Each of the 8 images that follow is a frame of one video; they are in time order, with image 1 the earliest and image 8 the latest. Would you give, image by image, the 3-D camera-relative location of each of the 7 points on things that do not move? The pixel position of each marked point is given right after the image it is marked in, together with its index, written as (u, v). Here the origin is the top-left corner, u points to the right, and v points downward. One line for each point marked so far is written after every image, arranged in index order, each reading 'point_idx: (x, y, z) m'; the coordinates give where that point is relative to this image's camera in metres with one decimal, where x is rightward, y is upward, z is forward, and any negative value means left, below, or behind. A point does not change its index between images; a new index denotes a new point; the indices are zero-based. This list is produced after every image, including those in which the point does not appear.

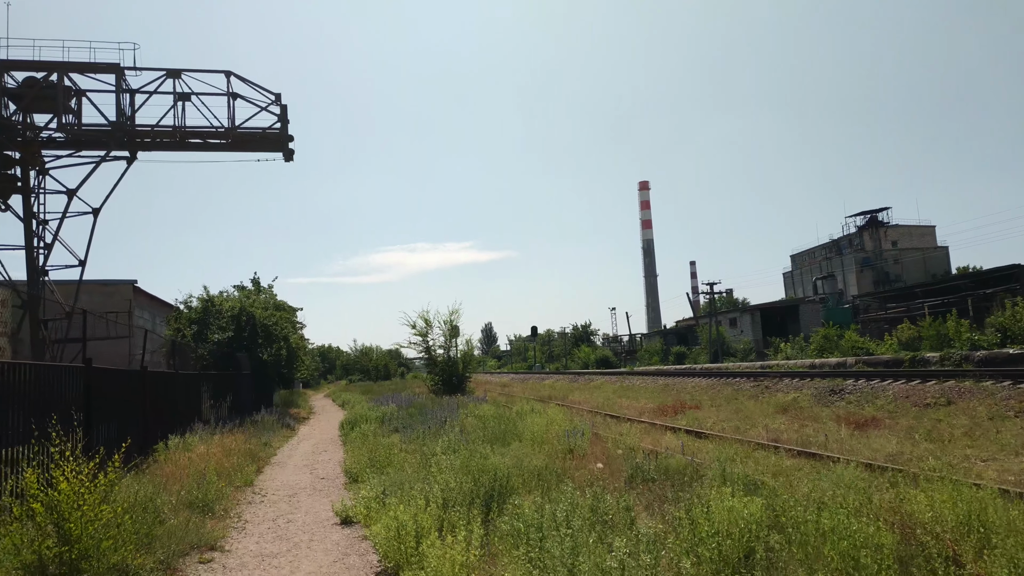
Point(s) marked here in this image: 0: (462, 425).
0: (-1.1, -3.2, +14.2) m
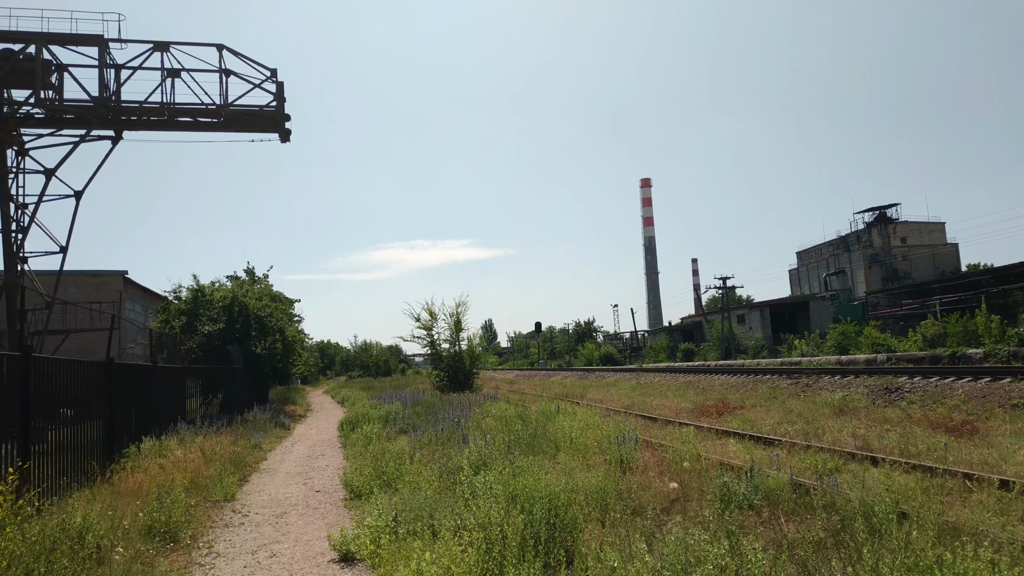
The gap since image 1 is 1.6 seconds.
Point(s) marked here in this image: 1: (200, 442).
0: (-0.6, -2.8, +12.2) m
1: (-6.4, -3.2, +13.1) m
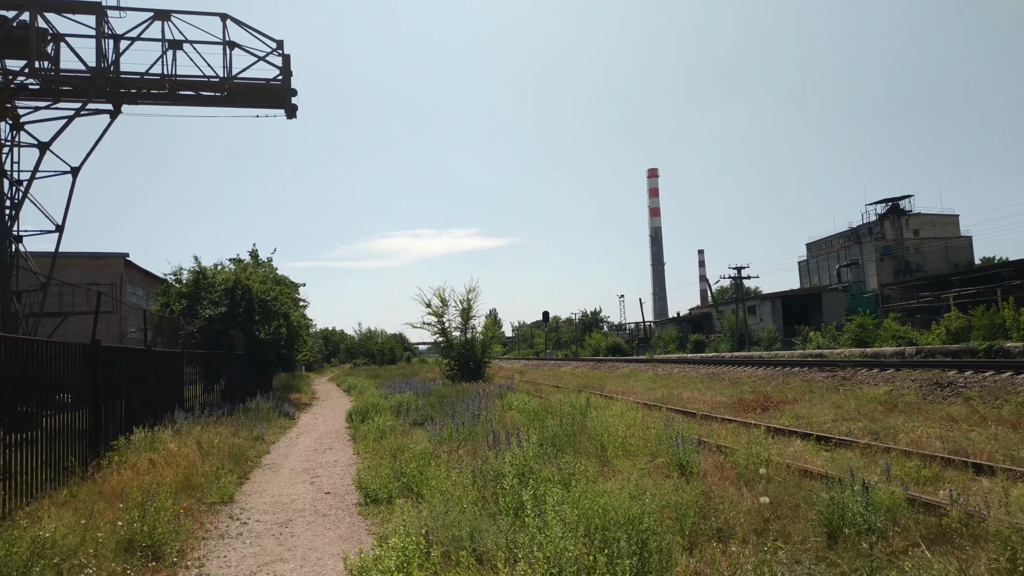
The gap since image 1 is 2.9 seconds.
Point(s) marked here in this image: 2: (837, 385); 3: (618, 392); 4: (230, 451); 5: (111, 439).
0: (-0.1, -2.4, +11.1) m
1: (-5.9, -2.8, +12.0) m
2: (+9.3, -2.8, +18.1) m
3: (+3.2, -3.1, +19.1) m
4: (-4.9, -2.8, +11.0) m
5: (-6.7, -2.5, +10.5) m
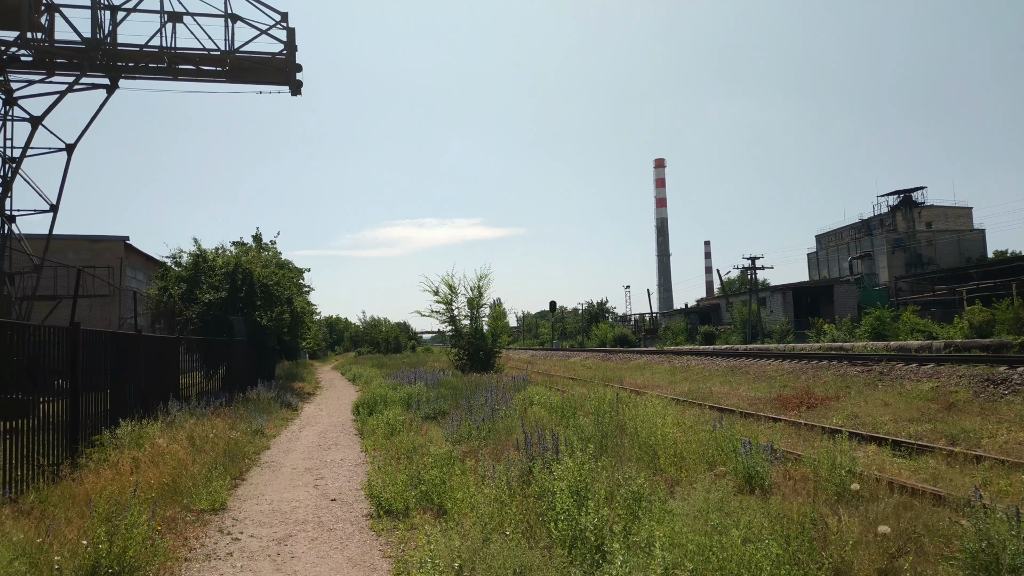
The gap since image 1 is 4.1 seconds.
0: (+0.3, -2.1, +10.0) m
1: (-5.5, -2.4, +10.9) m
2: (+9.7, -2.5, +16.9) m
3: (+3.7, -2.8, +18.0) m
4: (-4.5, -2.5, +10.0) m
5: (-6.3, -2.2, +9.5) m
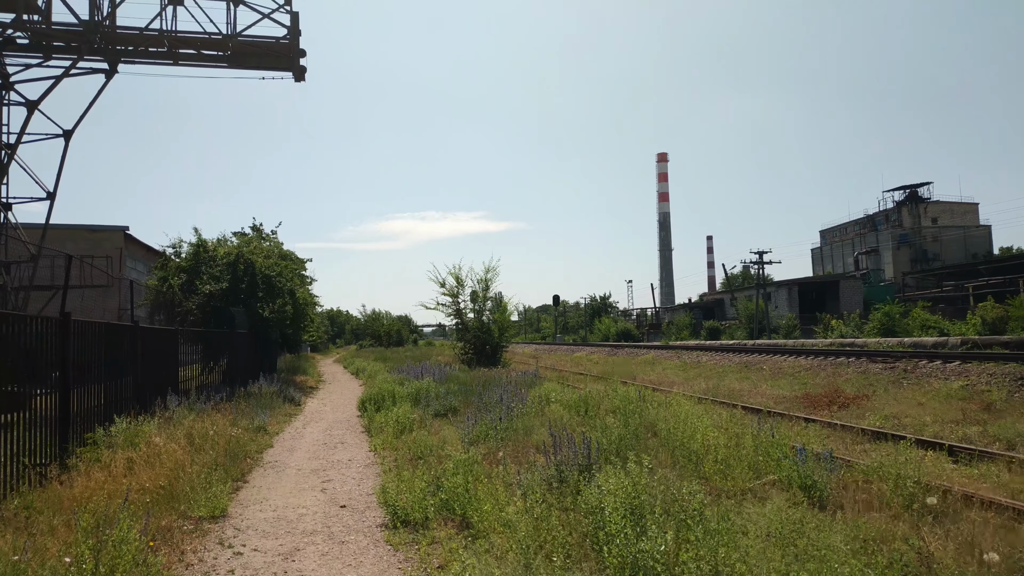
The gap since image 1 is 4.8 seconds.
0: (+0.6, -2.0, +9.4) m
1: (-5.3, -2.2, +10.3) m
2: (+10.0, -2.3, +16.3) m
3: (+3.9, -2.6, +17.4) m
4: (-4.2, -2.3, +9.4) m
5: (-6.0, -2.0, +8.9) m
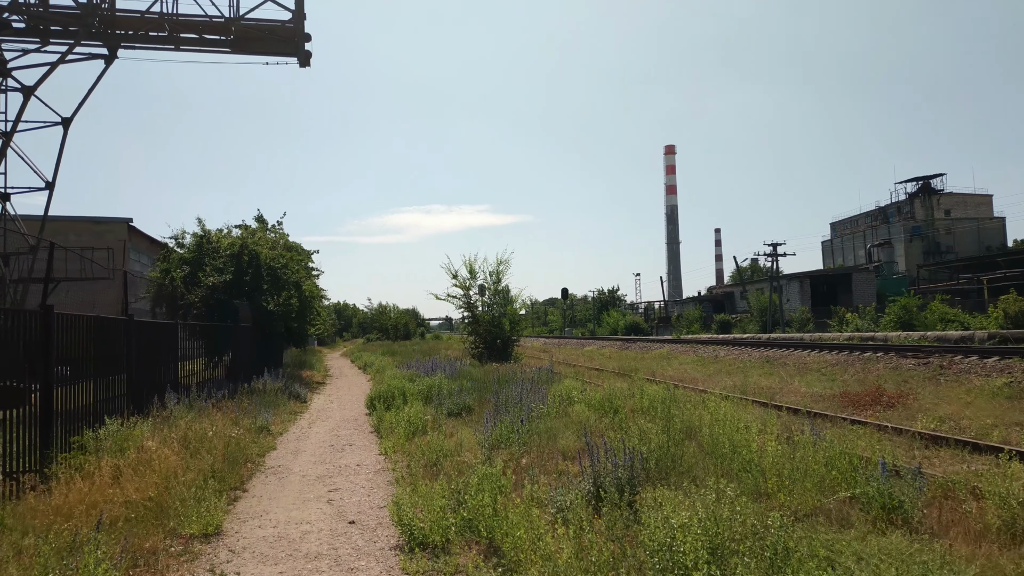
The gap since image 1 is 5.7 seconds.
0: (+0.9, -1.9, +8.6) m
1: (-4.9, -2.1, +9.6) m
2: (+10.4, -2.1, +15.4) m
3: (+4.3, -2.4, +16.6) m
4: (-3.9, -2.2, +8.7) m
5: (-5.7, -1.9, +8.2) m
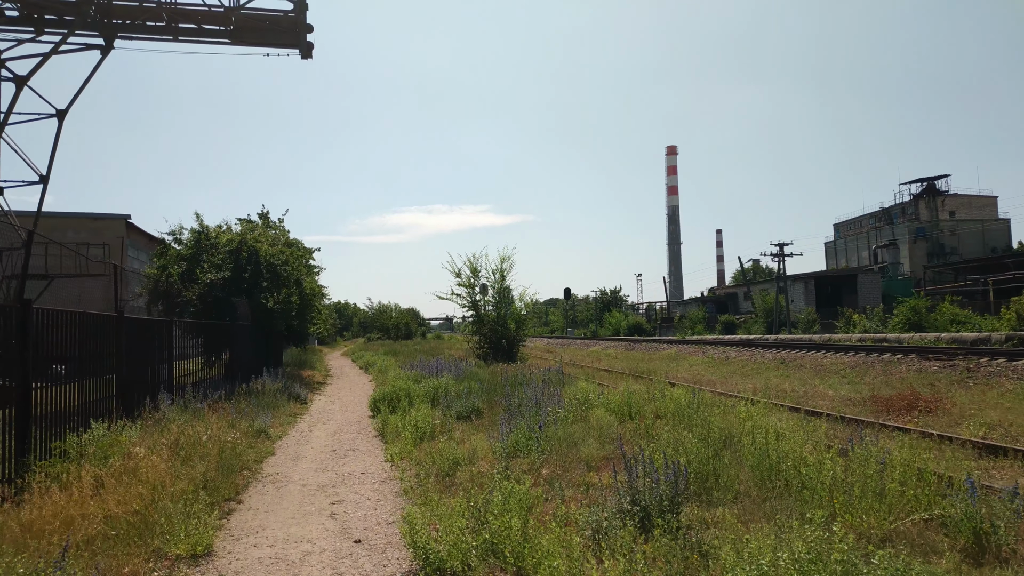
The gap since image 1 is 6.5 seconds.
0: (+1.1, -1.8, +8.0) m
1: (-4.7, -2.0, +9.0) m
2: (+10.6, -2.1, +14.8) m
3: (+4.6, -2.3, +16.0) m
4: (-3.7, -2.1, +8.0) m
5: (-5.5, -1.8, +7.5) m
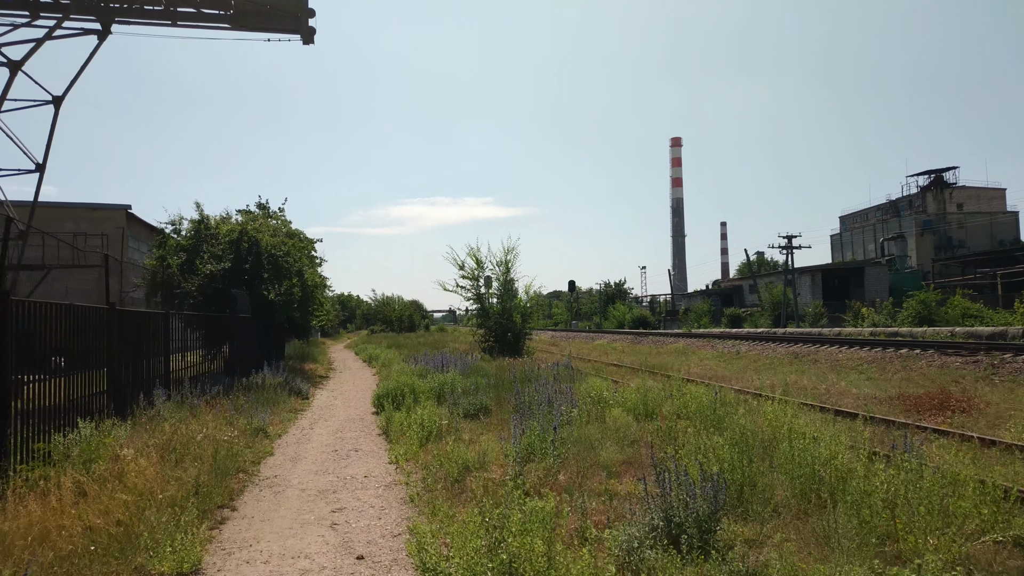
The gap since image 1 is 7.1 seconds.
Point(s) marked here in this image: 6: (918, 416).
0: (+1.3, -1.7, +7.4) m
1: (-4.6, -1.9, +8.5) m
2: (+10.8, -2.0, +14.2) m
3: (+4.7, -2.1, +15.4) m
4: (-3.6, -2.0, +7.5) m
5: (-5.3, -1.7, +7.1) m
6: (+6.1, -1.9, +9.5) m
